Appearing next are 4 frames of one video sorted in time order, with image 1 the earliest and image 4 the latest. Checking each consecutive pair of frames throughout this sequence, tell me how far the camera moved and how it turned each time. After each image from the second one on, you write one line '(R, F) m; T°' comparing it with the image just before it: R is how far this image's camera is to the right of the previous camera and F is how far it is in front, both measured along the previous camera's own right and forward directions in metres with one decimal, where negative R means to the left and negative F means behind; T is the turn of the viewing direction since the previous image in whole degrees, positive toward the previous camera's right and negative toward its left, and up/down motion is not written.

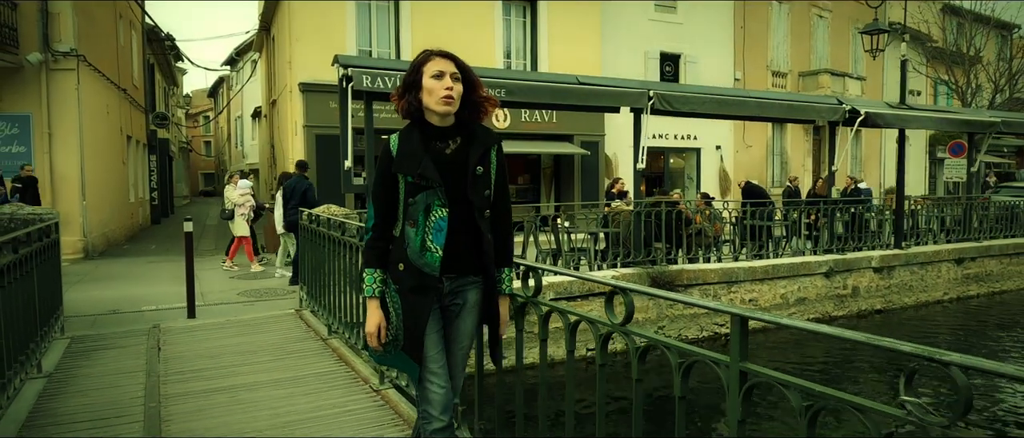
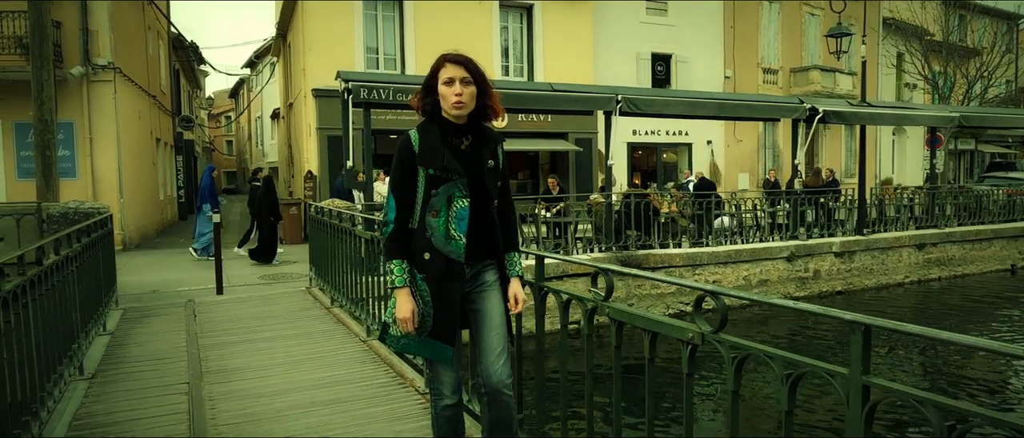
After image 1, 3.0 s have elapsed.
(+0.5, -1.2) m; -2°
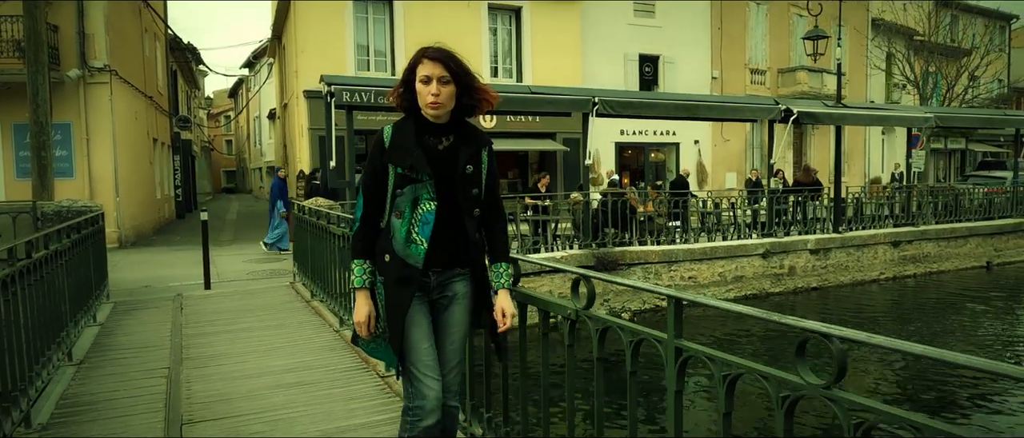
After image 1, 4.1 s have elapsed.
(+0.3, -0.4) m; 0°
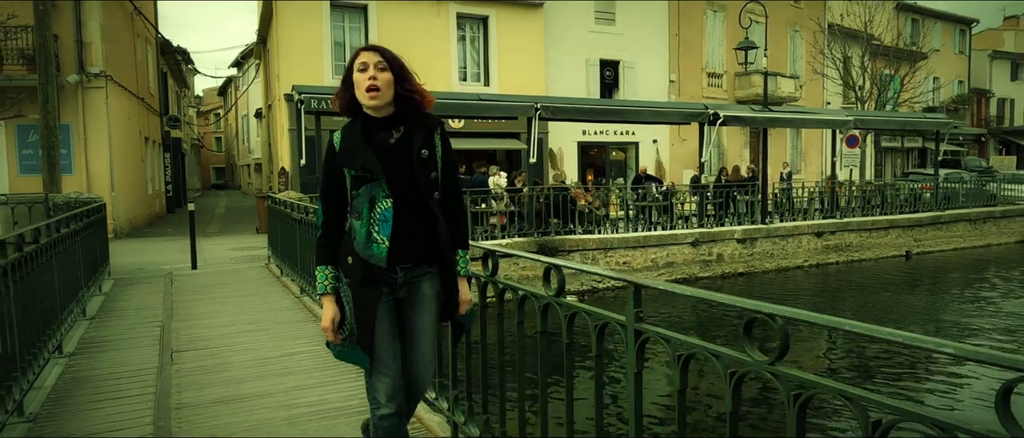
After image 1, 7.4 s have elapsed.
(+0.7, -1.5) m; +1°
